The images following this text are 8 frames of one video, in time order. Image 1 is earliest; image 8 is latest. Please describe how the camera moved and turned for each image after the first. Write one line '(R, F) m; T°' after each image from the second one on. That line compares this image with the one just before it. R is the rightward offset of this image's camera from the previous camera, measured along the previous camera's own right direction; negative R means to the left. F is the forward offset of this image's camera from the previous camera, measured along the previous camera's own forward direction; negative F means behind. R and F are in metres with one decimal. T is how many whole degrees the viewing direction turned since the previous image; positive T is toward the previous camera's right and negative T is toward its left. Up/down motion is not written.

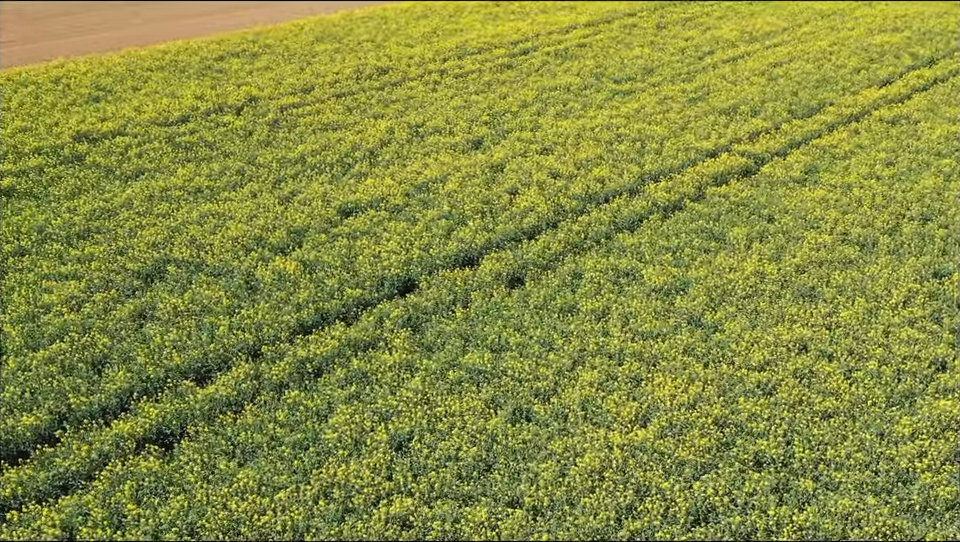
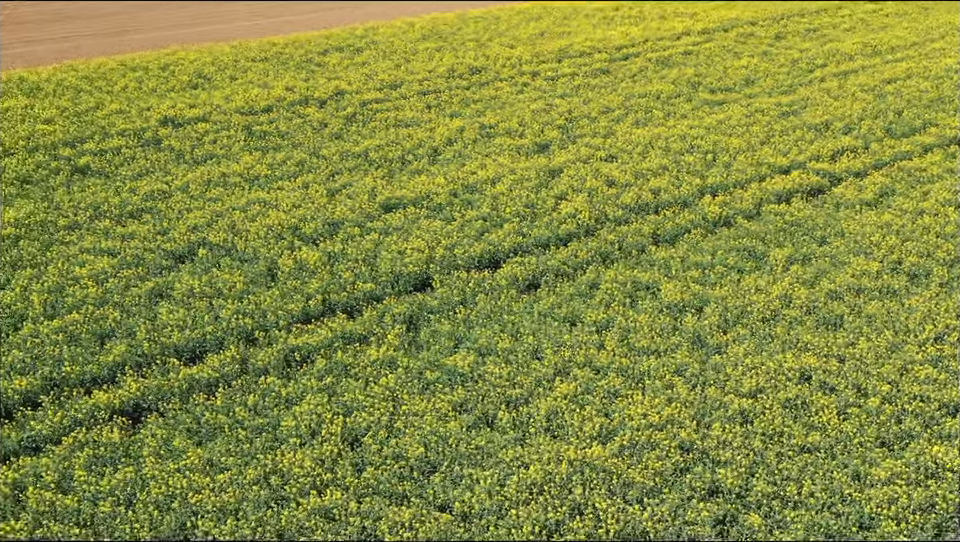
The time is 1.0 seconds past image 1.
(+2.2, +0.2) m; -9°
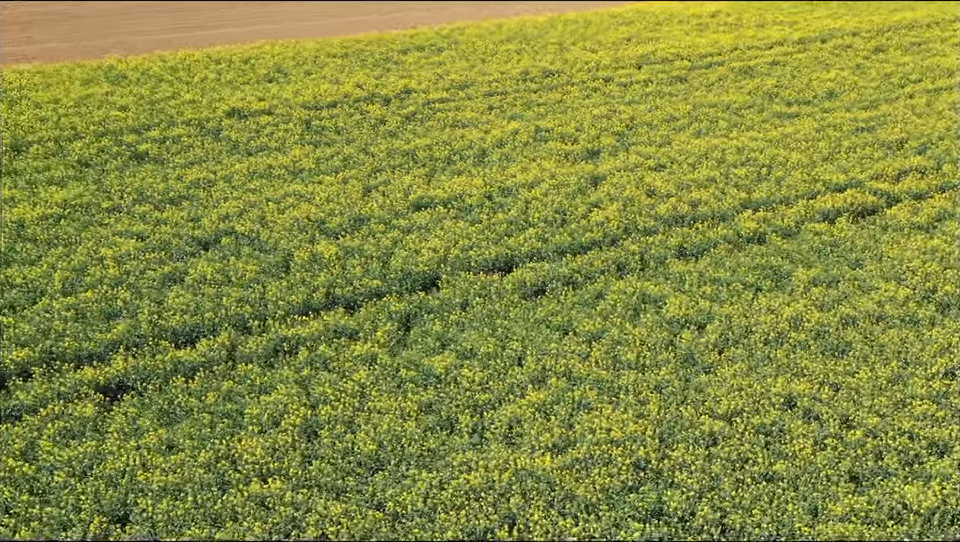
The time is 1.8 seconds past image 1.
(+1.9, +0.1) m; -7°
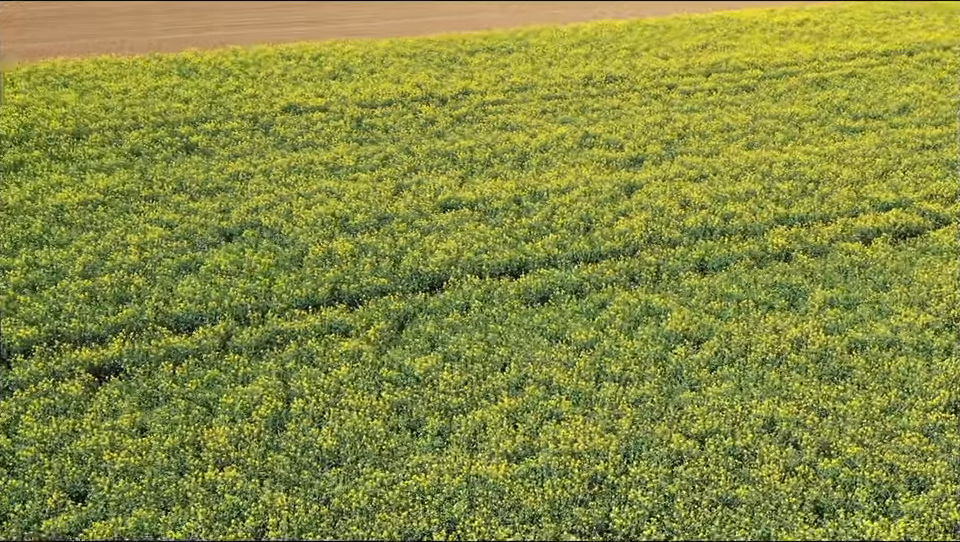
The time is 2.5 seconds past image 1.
(+1.6, +0.1) m; -6°
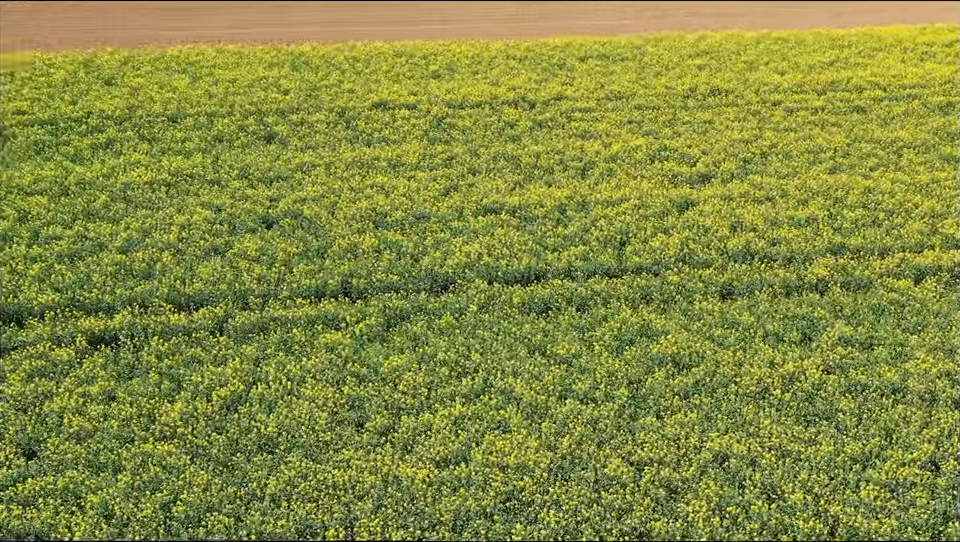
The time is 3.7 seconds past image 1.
(+2.7, +0.3) m; -10°
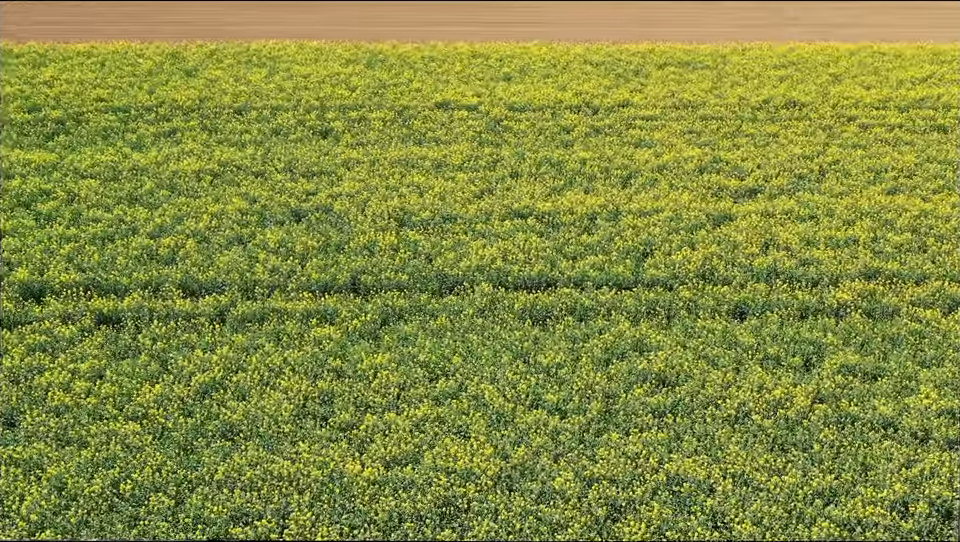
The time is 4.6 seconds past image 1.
(+1.9, +0.2) m; -7°
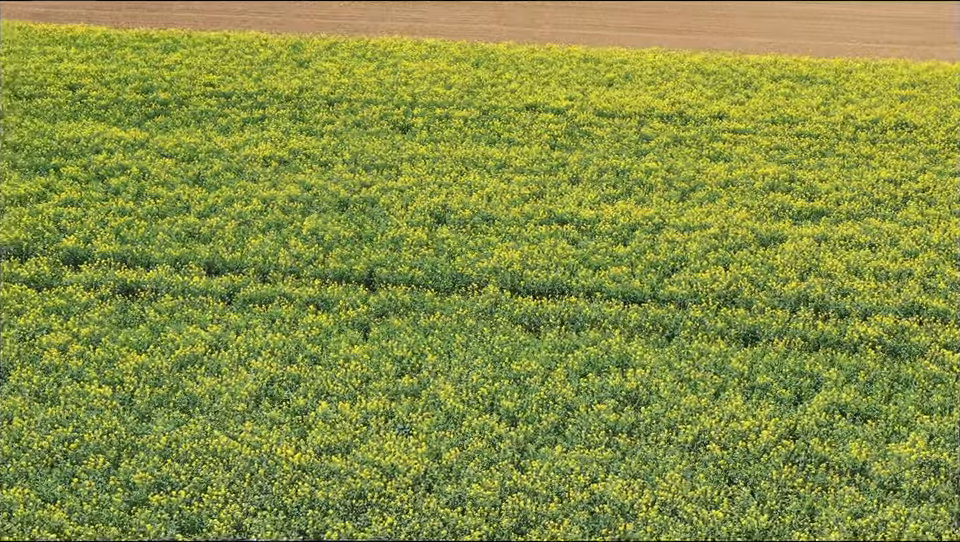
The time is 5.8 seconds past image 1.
(+2.7, +0.3) m; -11°
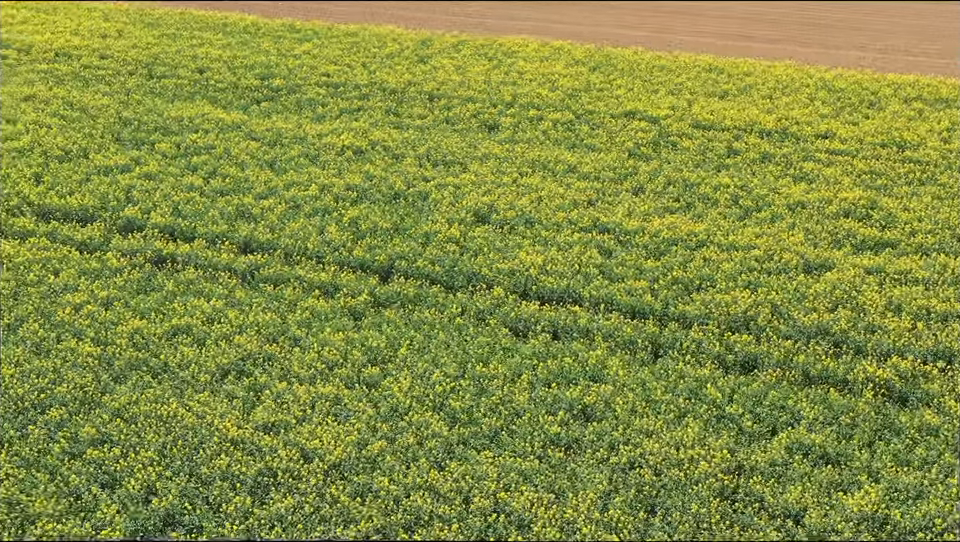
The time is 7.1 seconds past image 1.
(+3.0, +0.3) m; -12°
